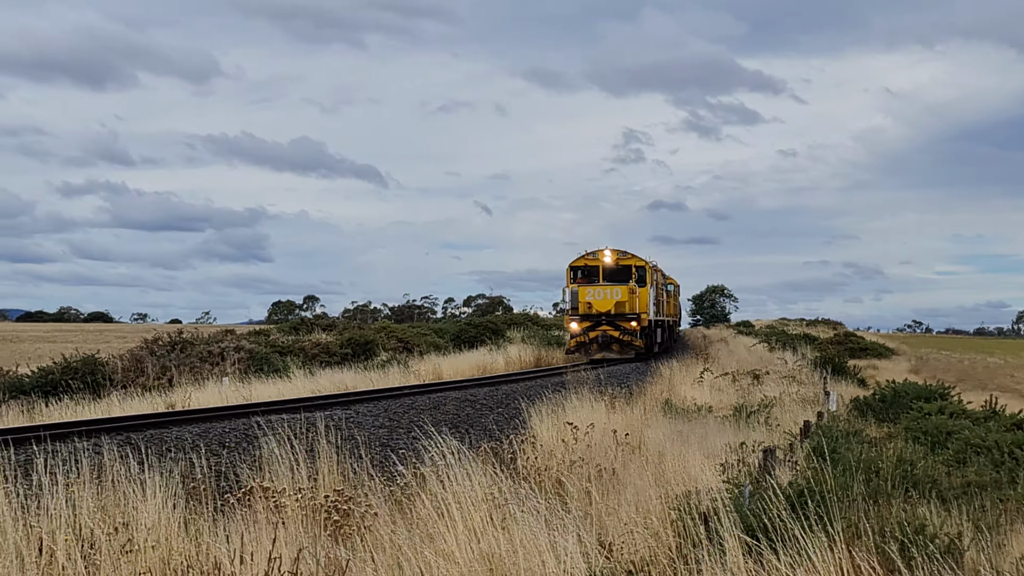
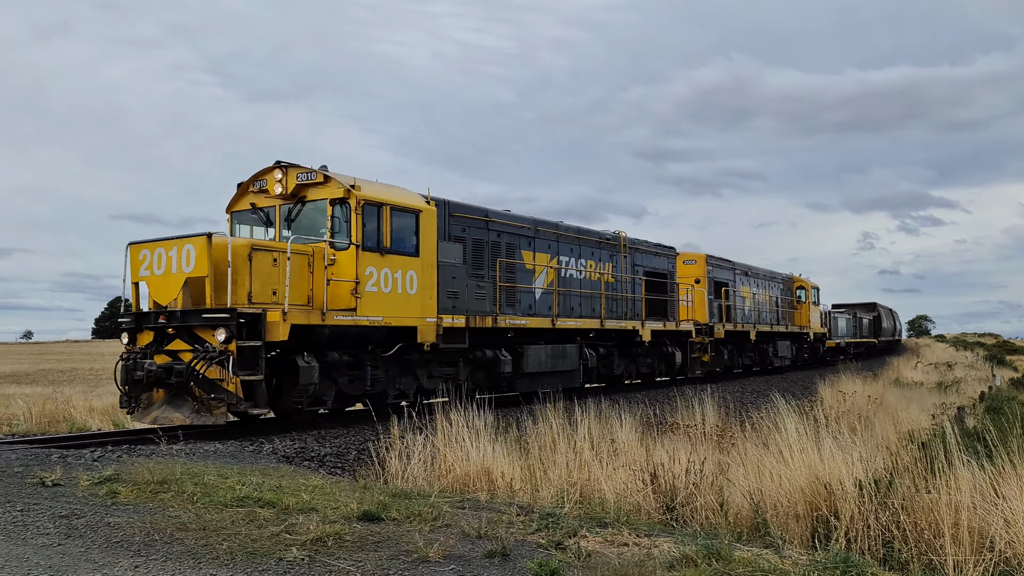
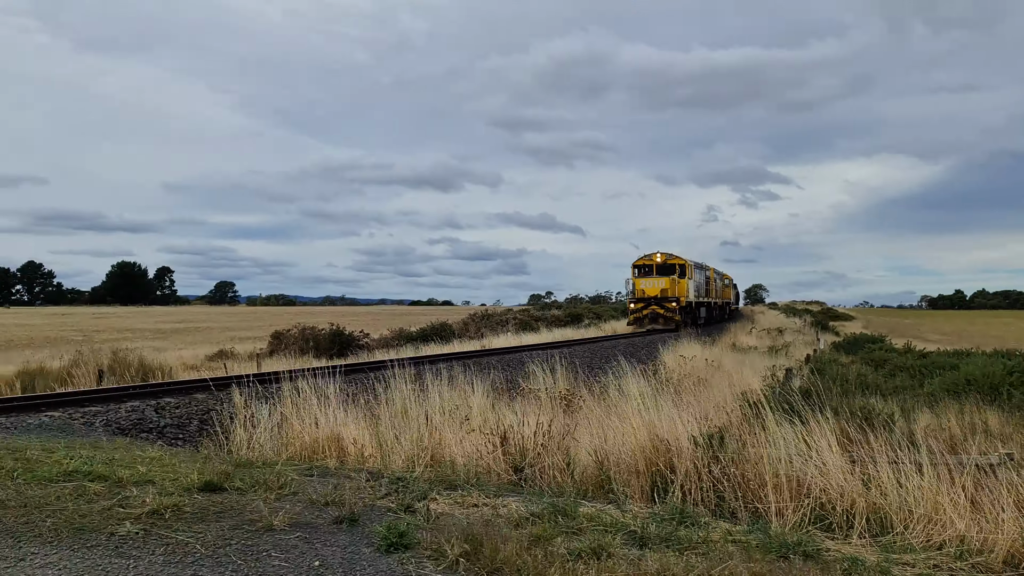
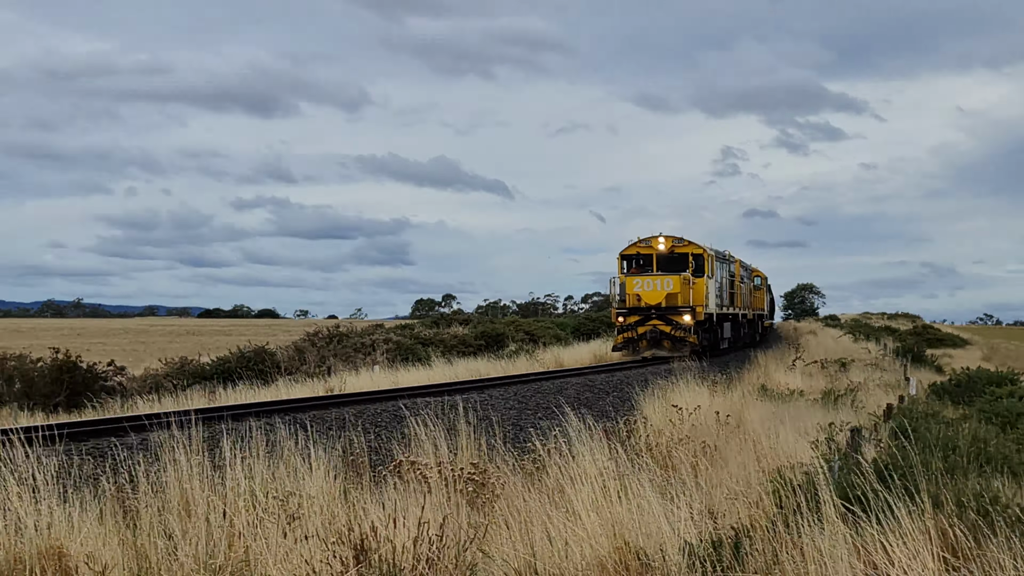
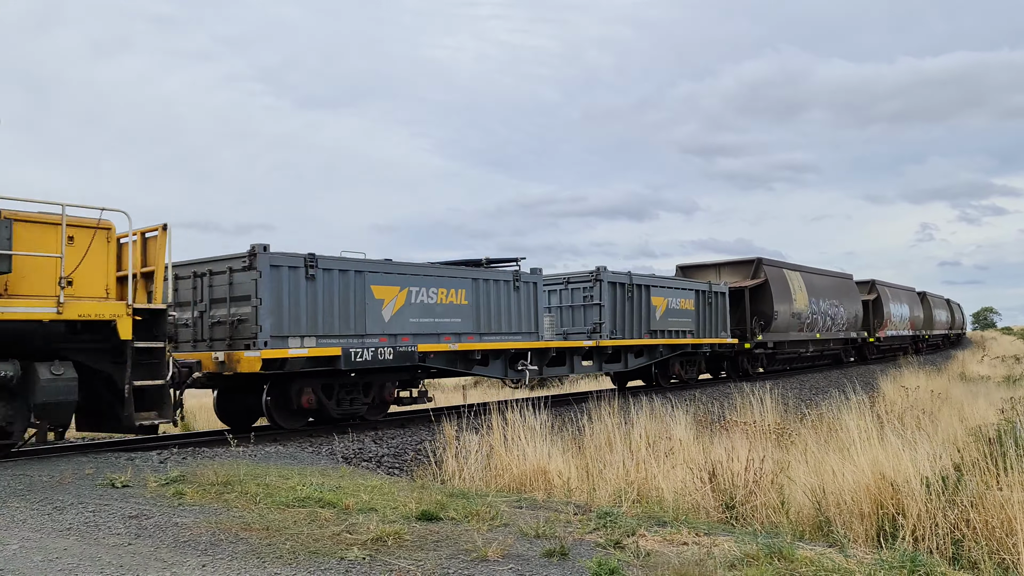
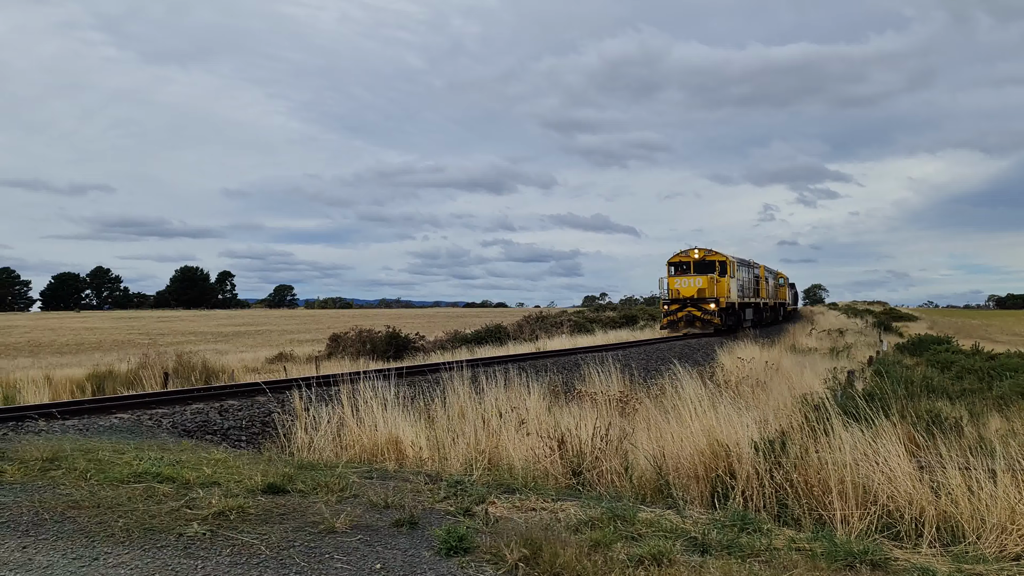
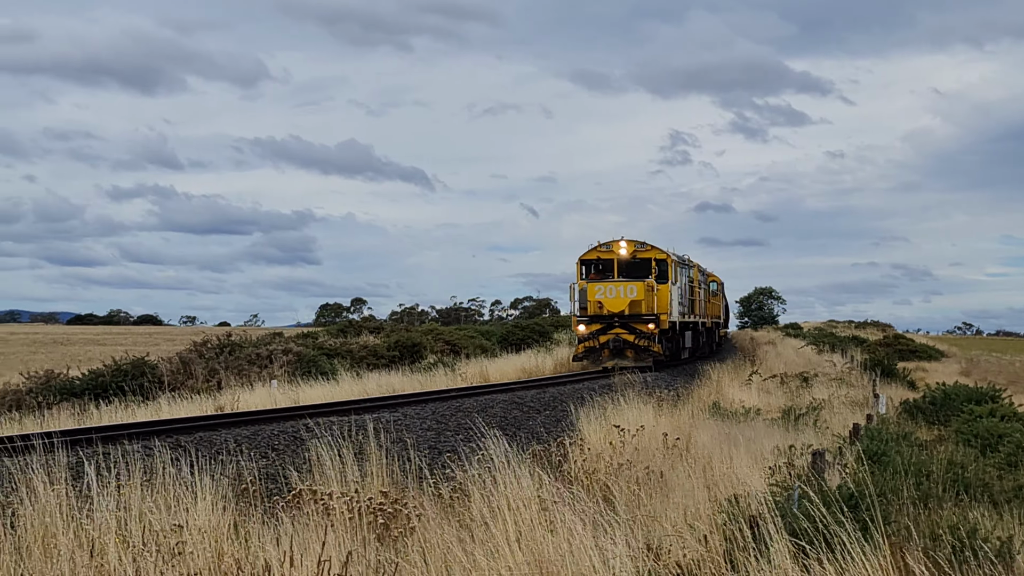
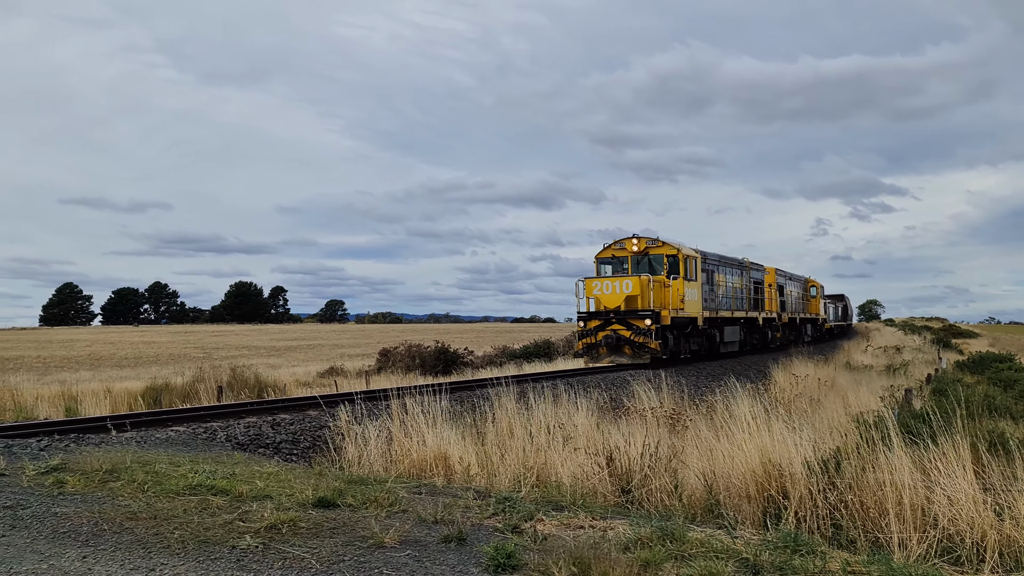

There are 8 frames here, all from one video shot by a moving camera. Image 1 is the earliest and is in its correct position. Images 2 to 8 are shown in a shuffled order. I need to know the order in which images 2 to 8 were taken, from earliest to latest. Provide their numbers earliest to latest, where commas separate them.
7, 4, 3, 6, 8, 2, 5
